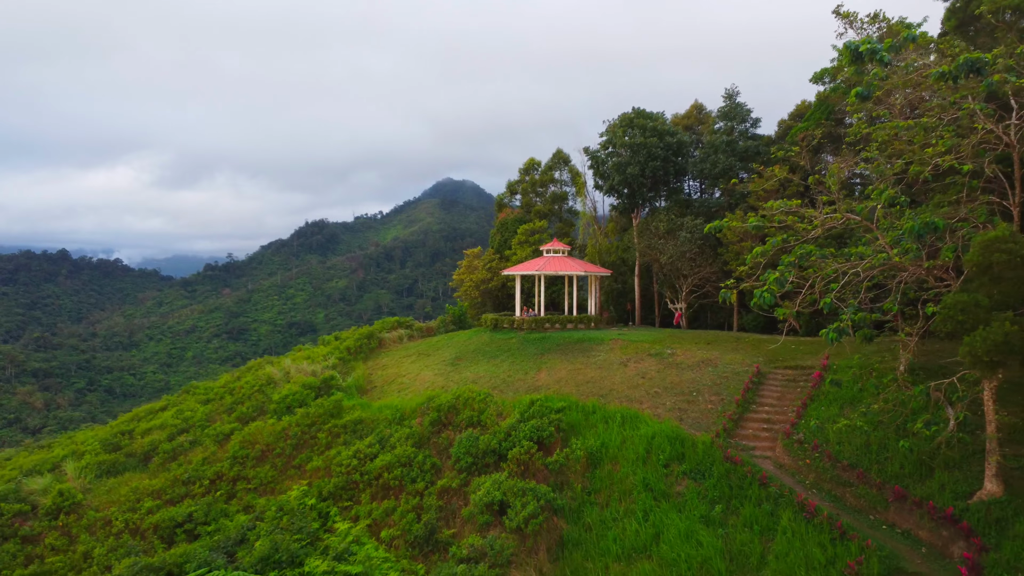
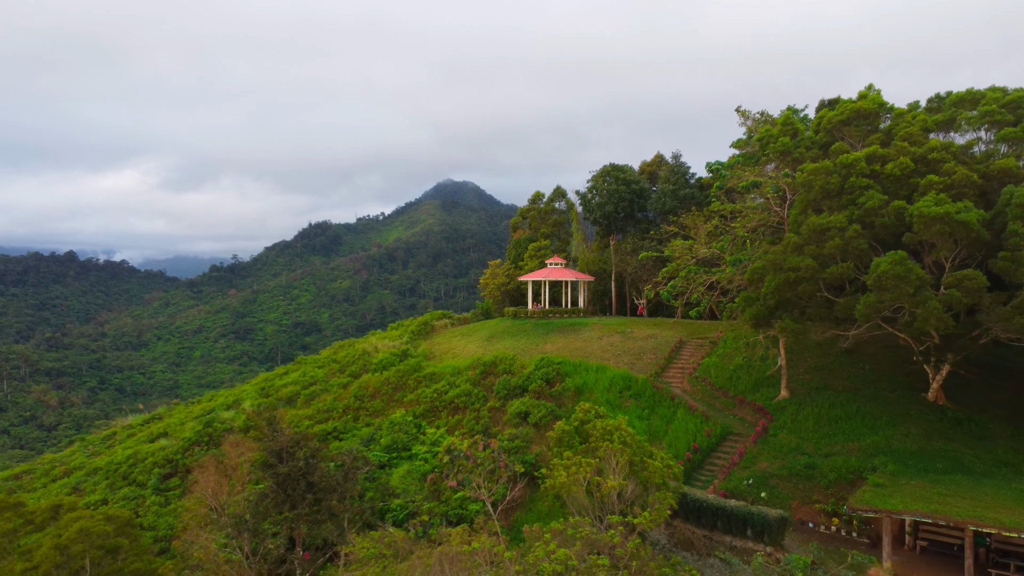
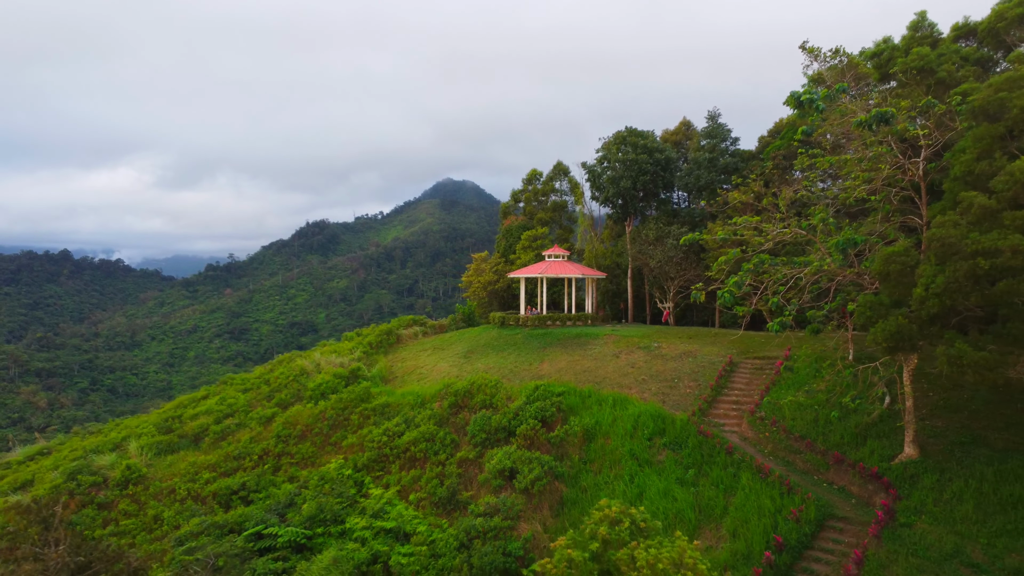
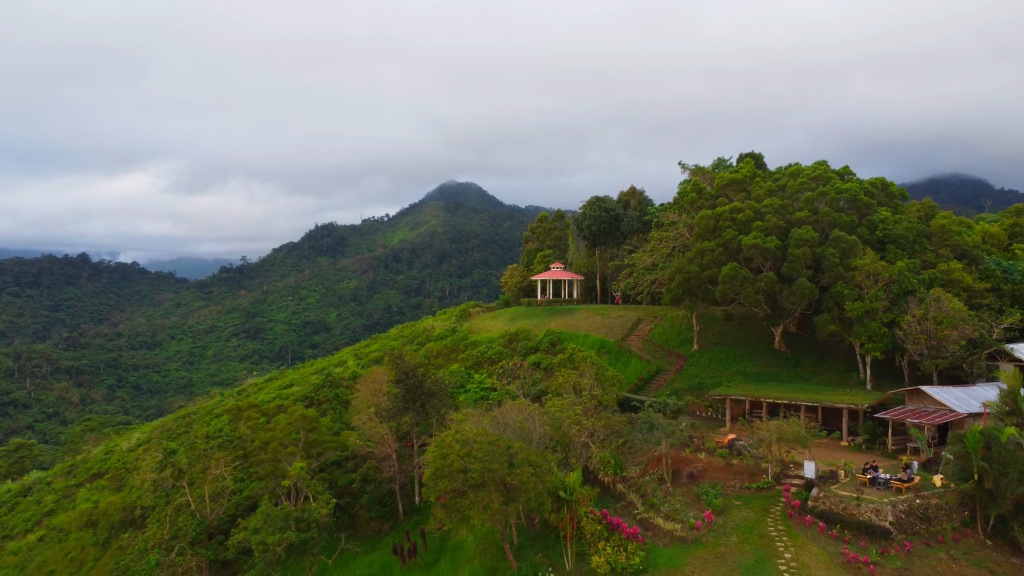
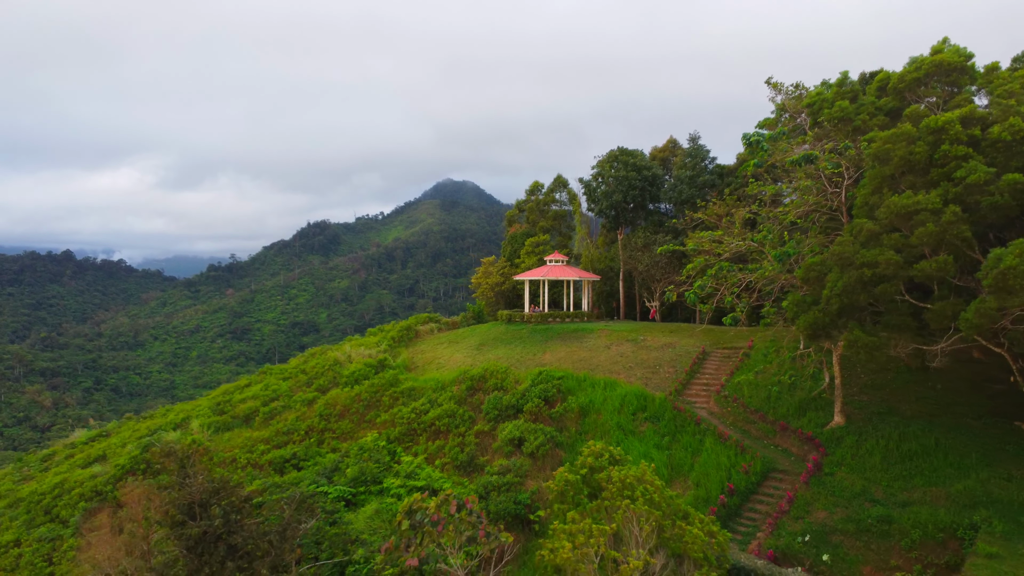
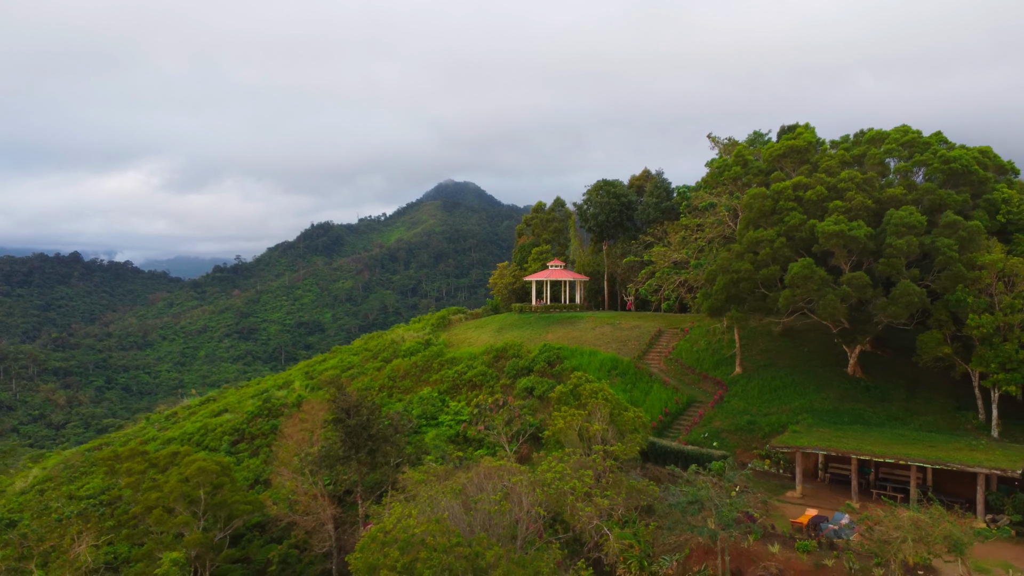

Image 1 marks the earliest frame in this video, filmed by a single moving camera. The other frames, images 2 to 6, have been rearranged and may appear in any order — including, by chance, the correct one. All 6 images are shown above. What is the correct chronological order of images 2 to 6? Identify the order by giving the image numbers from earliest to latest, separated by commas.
3, 5, 2, 6, 4
